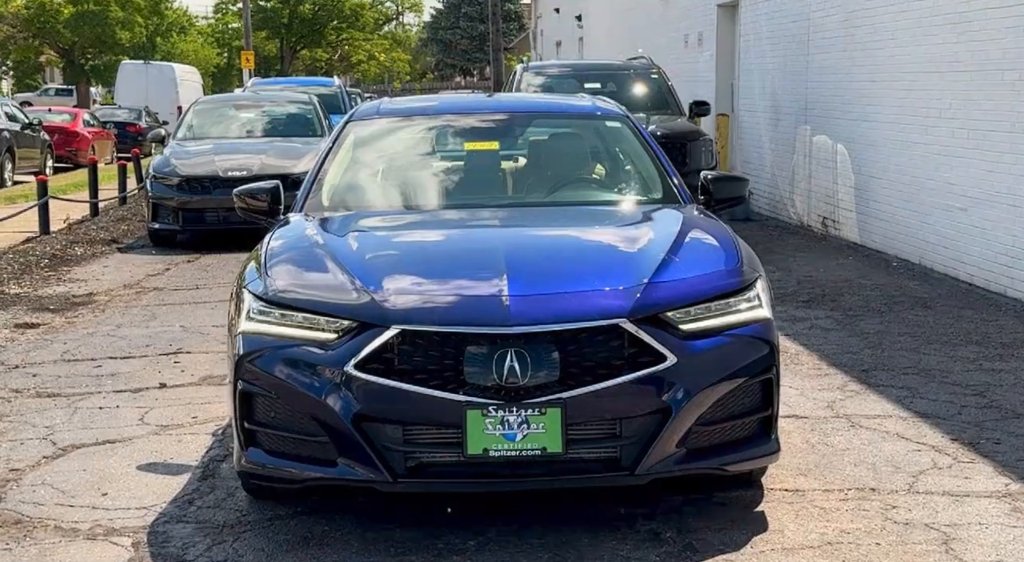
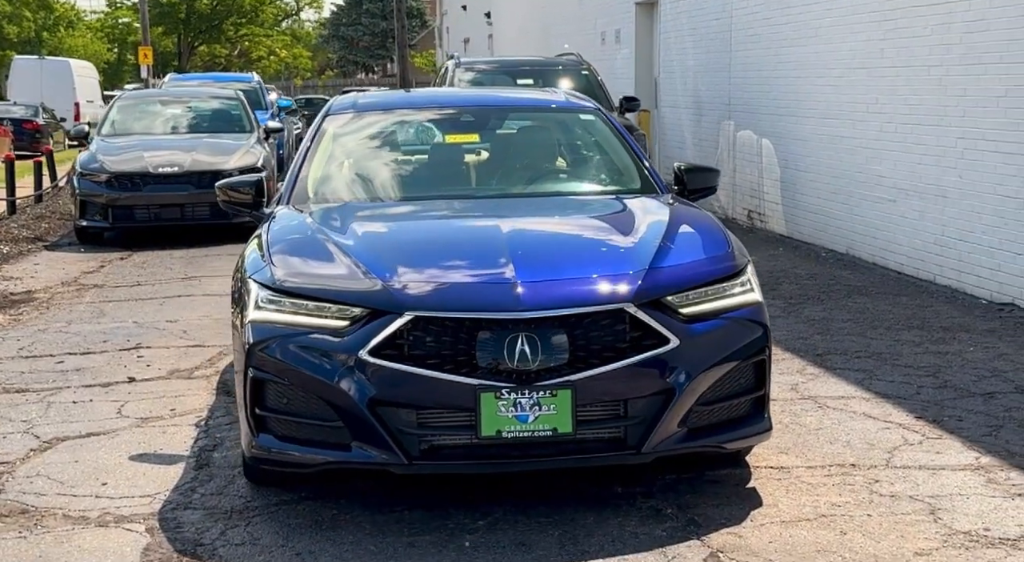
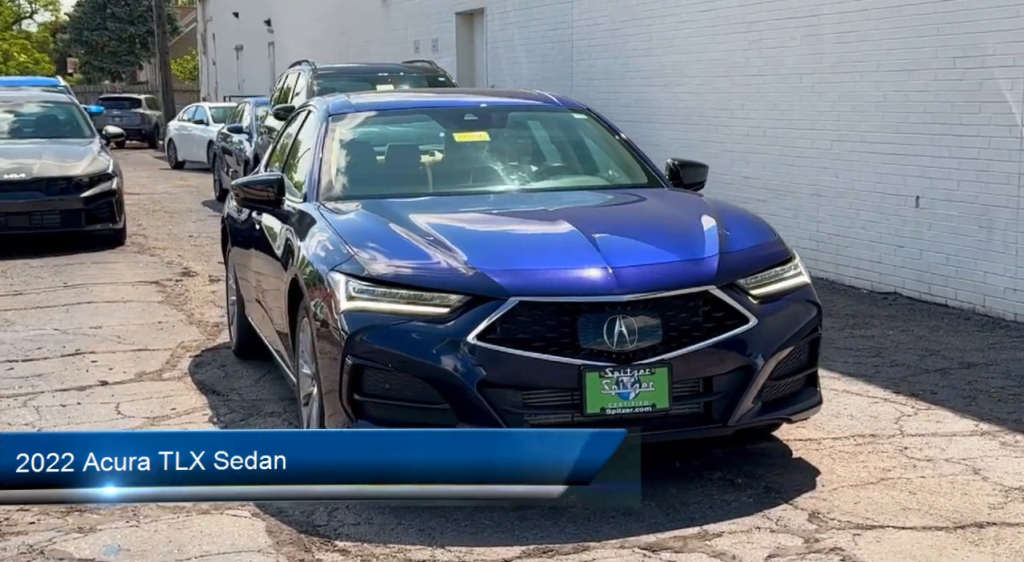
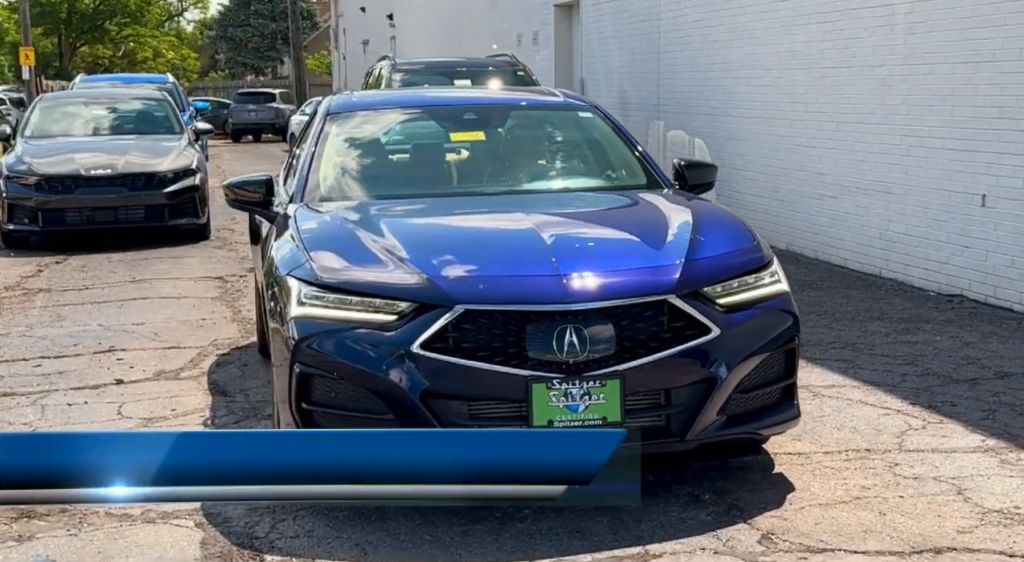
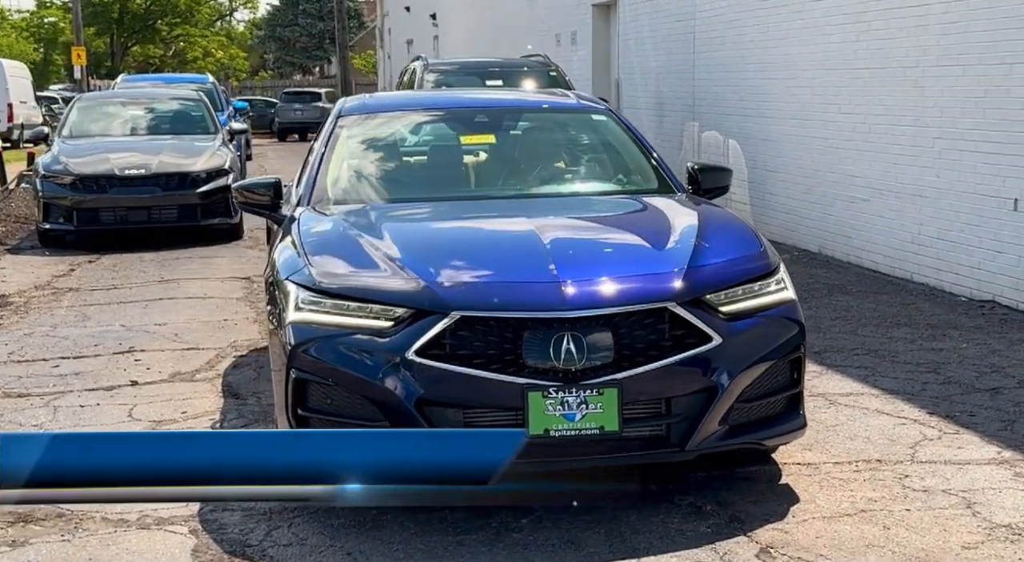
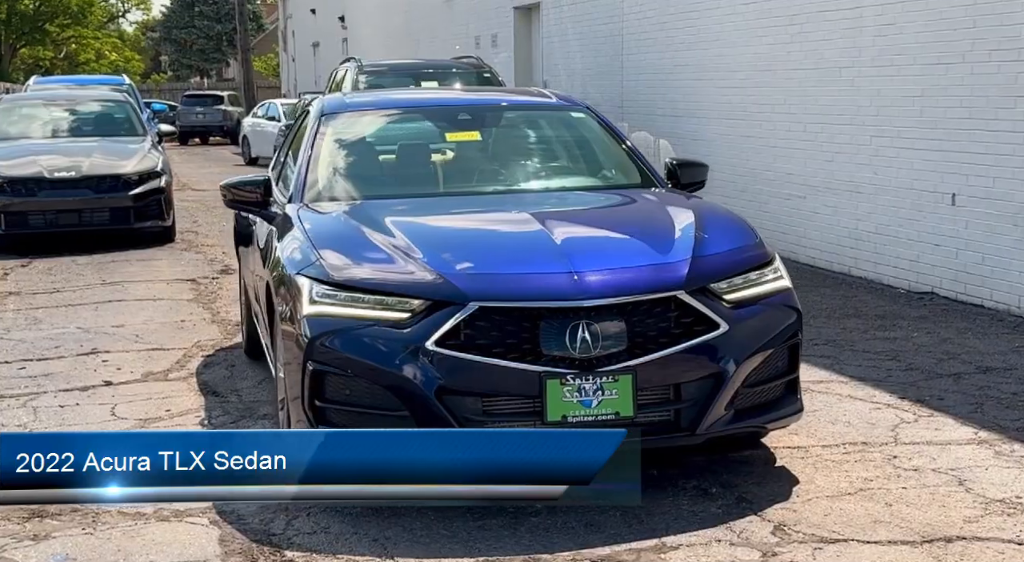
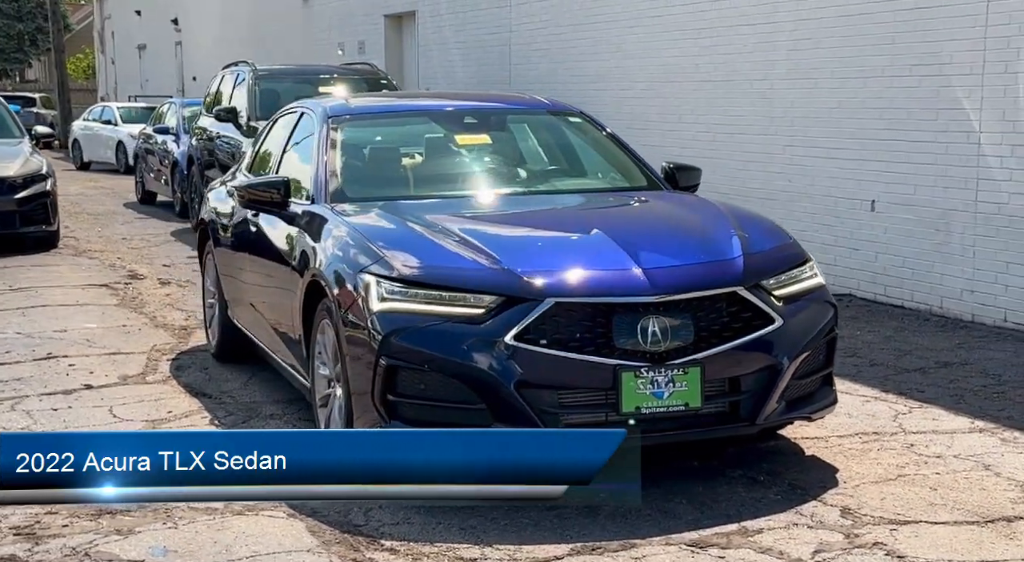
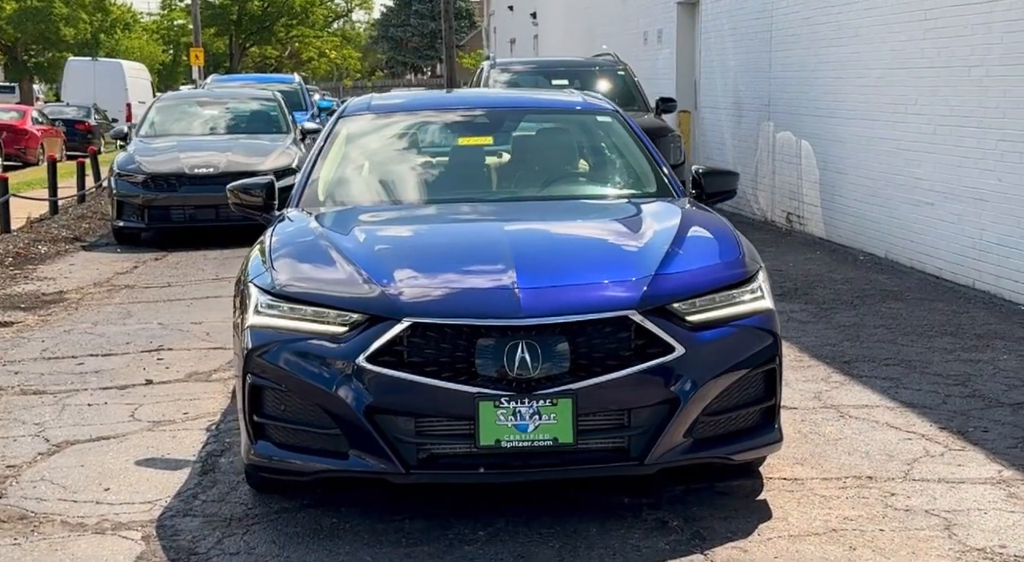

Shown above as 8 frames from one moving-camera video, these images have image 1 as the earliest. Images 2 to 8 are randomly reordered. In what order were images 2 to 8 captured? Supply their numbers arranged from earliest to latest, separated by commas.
8, 2, 5, 4, 6, 3, 7
